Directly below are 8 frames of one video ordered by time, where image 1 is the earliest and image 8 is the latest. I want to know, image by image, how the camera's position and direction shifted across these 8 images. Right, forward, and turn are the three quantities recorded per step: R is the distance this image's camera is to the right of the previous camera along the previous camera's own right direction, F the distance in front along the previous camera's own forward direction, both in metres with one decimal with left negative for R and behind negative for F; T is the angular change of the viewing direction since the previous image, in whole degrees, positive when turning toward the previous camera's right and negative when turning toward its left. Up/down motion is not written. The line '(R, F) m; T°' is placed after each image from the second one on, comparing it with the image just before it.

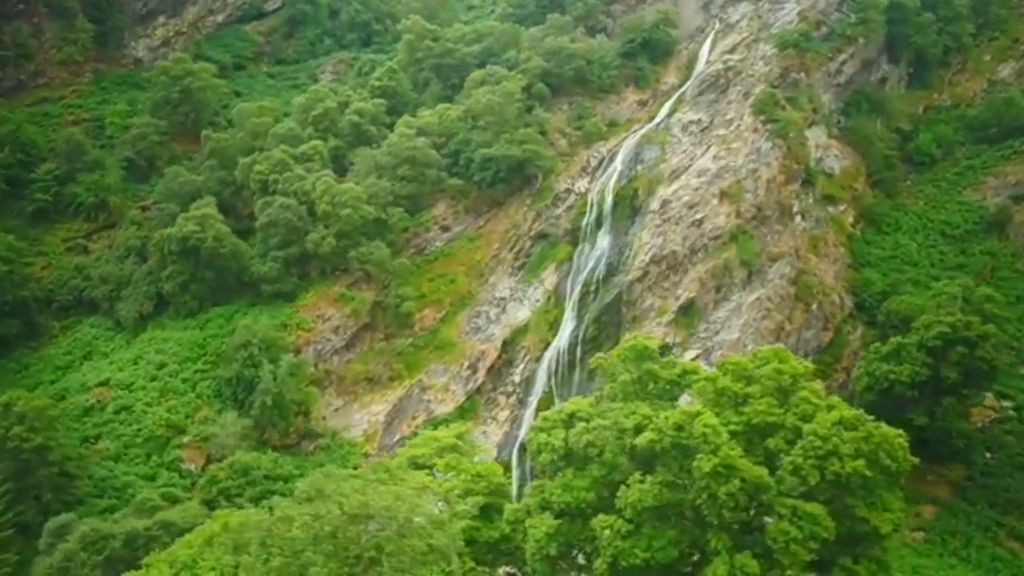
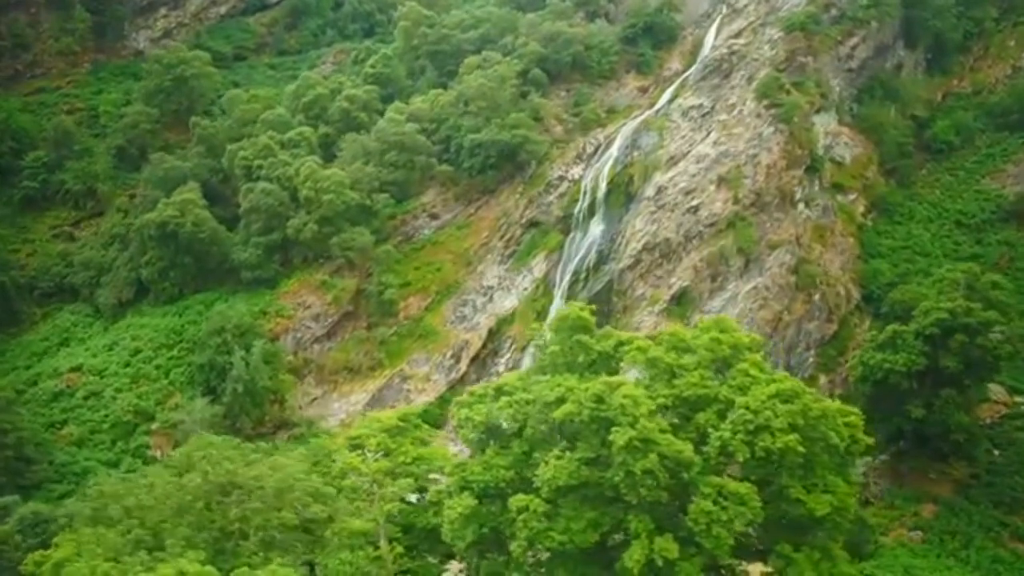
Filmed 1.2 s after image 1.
(+2.0, +1.0) m; -3°
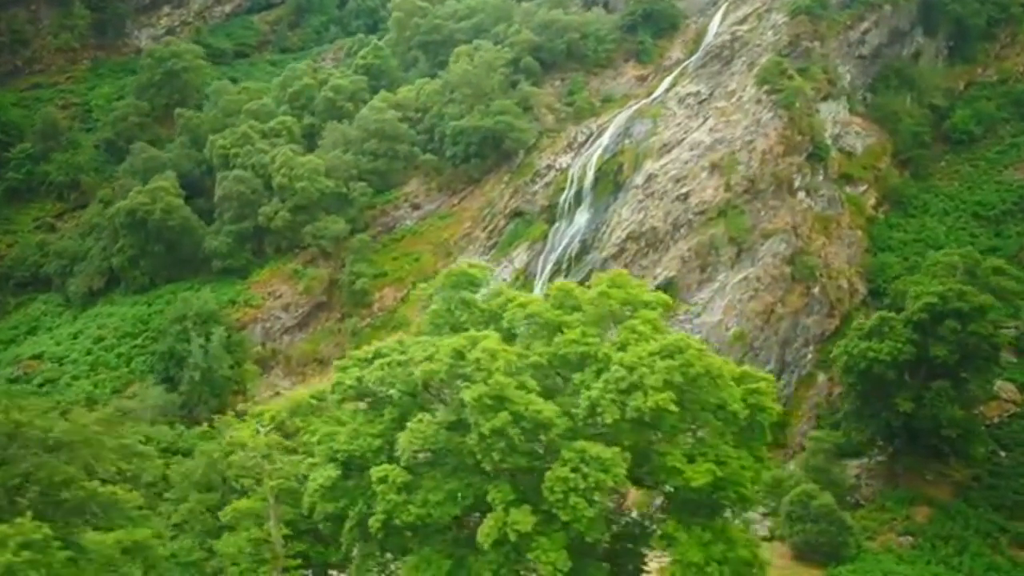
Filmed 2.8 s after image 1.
(+2.8, +1.4) m; -4°
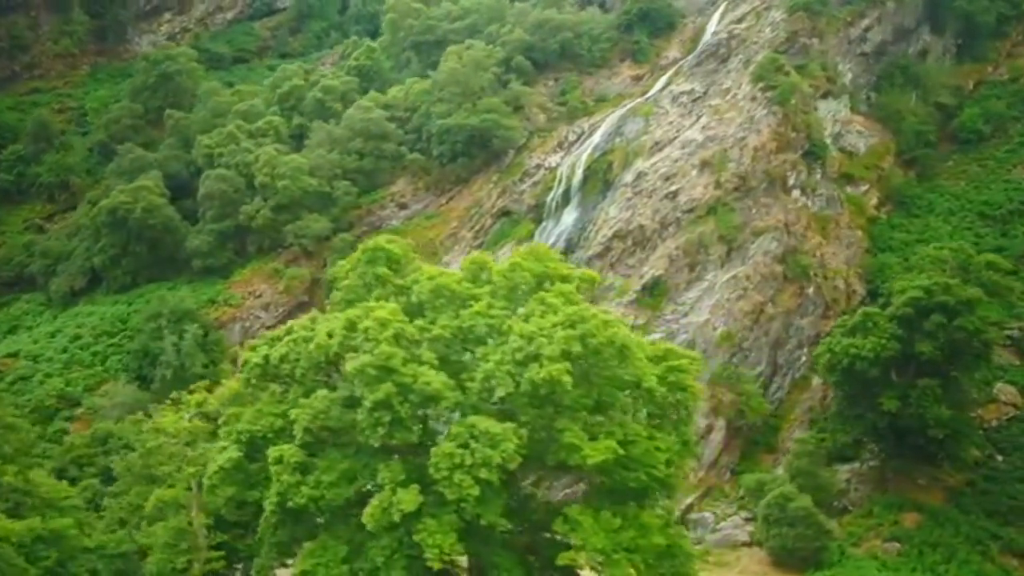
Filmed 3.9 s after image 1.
(+1.7, +0.7) m; -2°
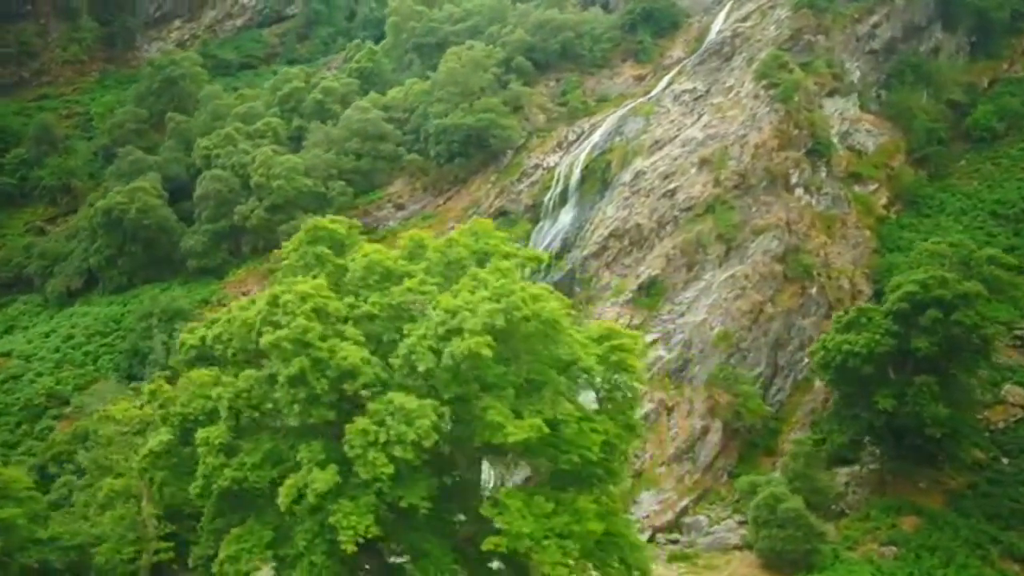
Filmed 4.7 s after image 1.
(+1.2, +0.5) m; -2°
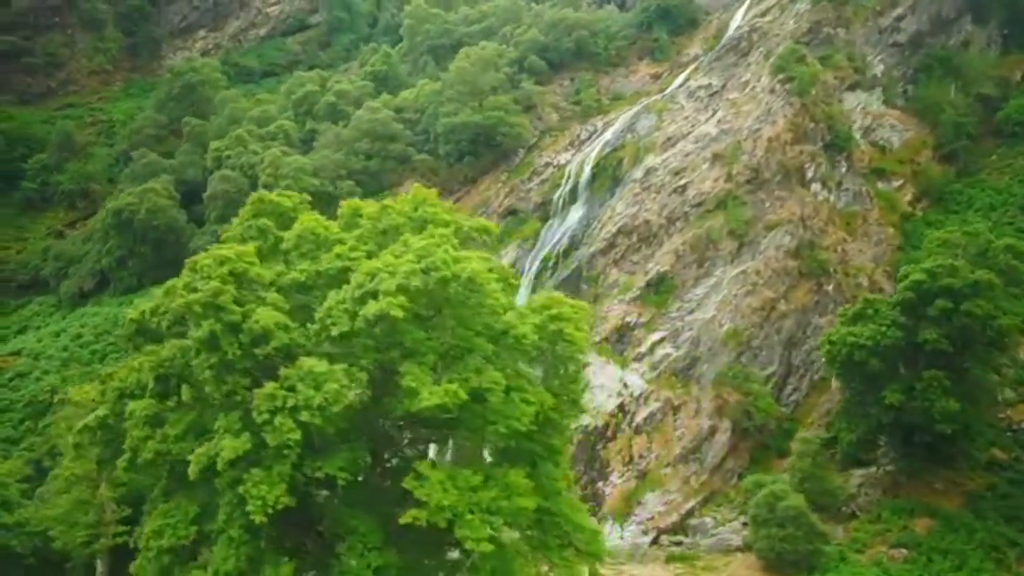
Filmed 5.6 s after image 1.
(+1.5, +0.6) m; -3°
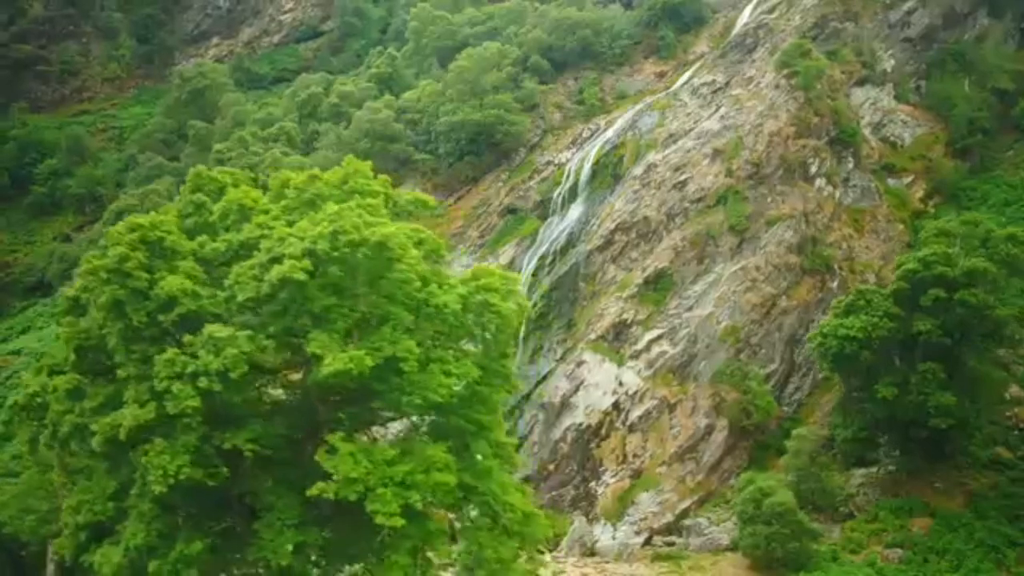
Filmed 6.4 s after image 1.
(+1.4, +0.4) m; -3°
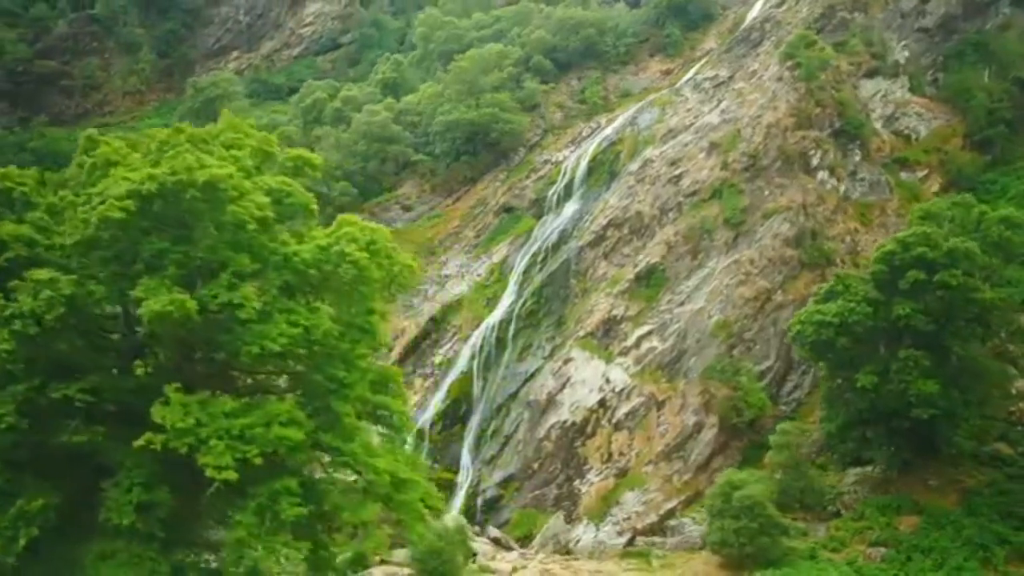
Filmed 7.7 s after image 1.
(+2.3, +0.7) m; -4°
